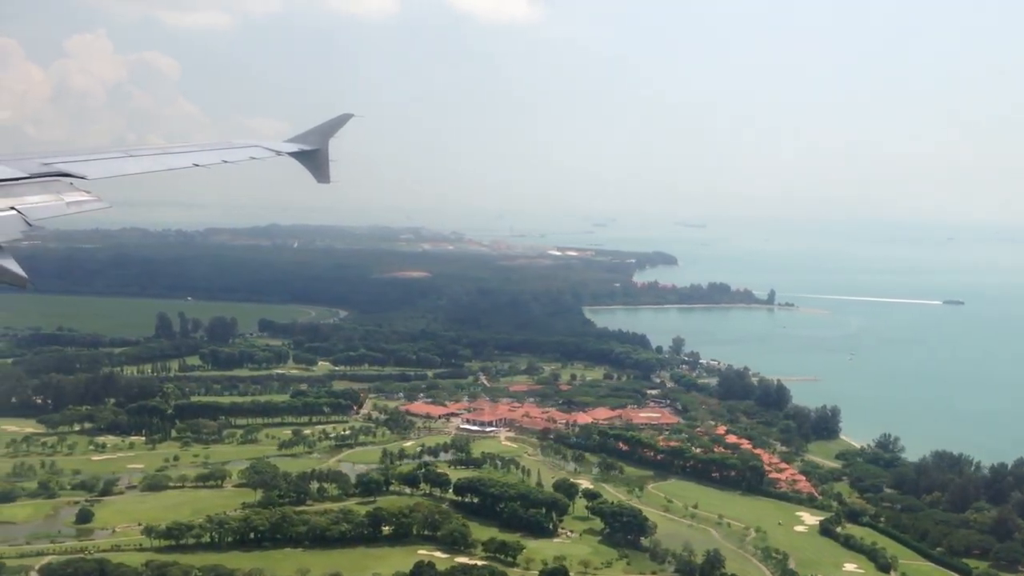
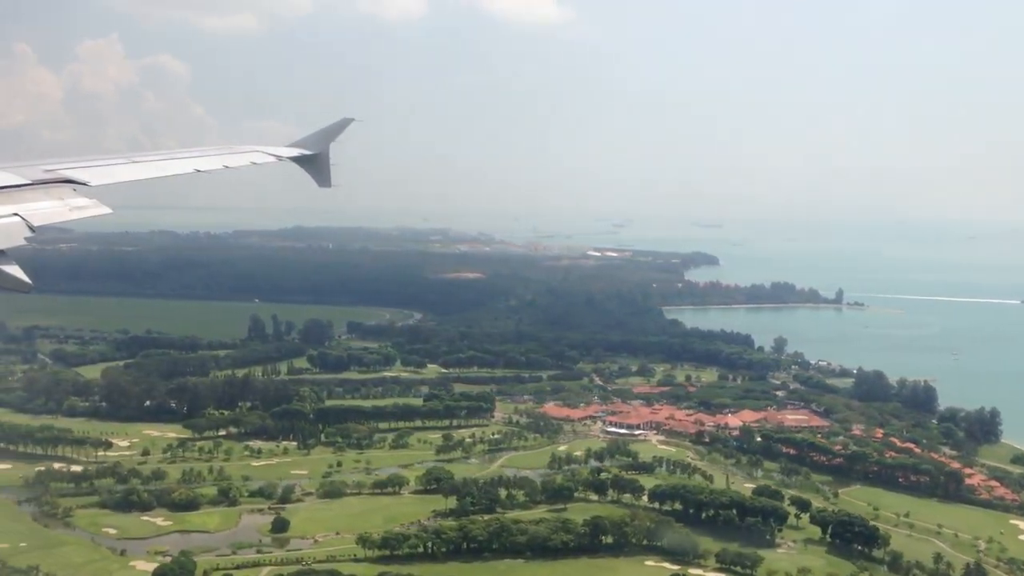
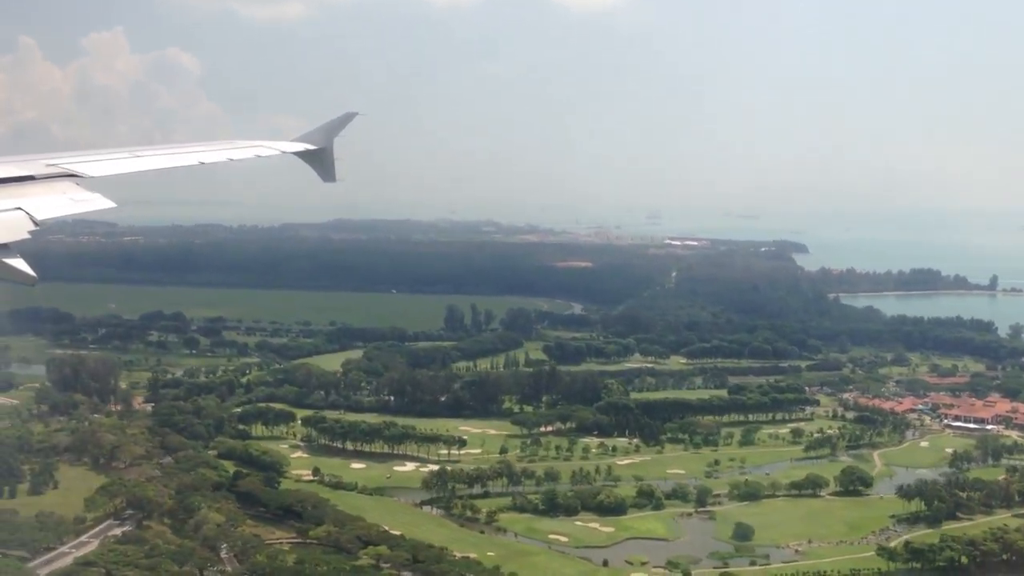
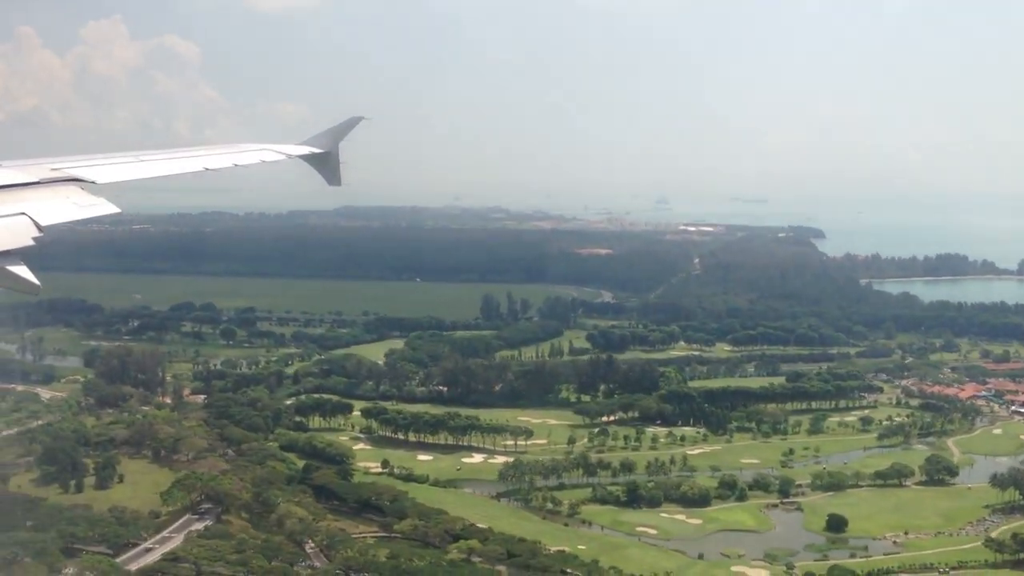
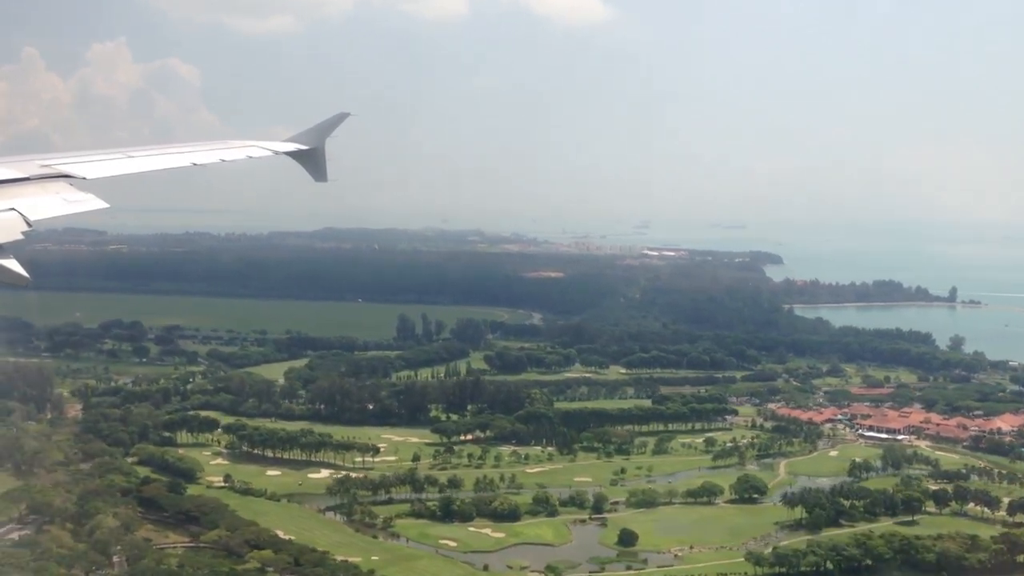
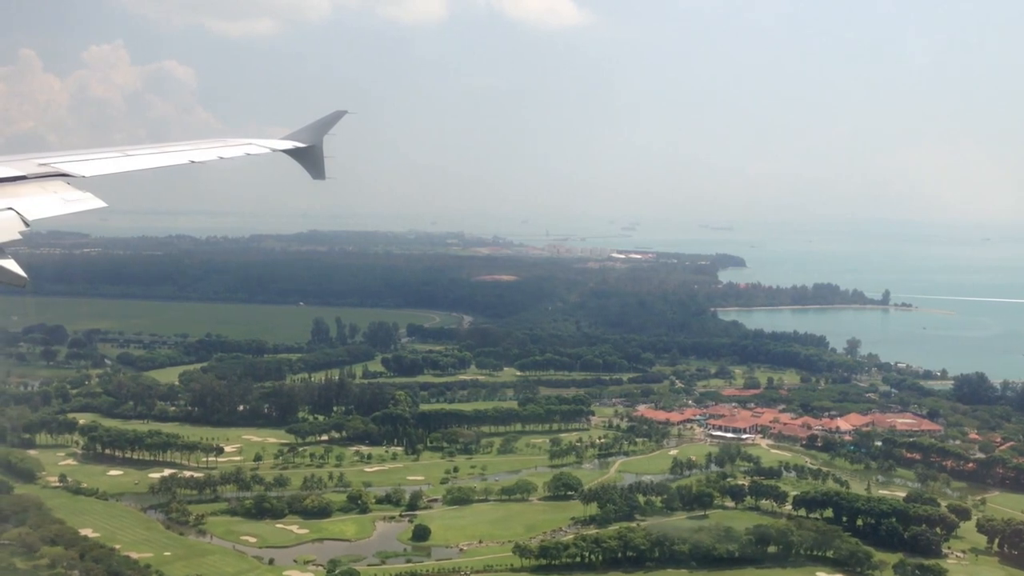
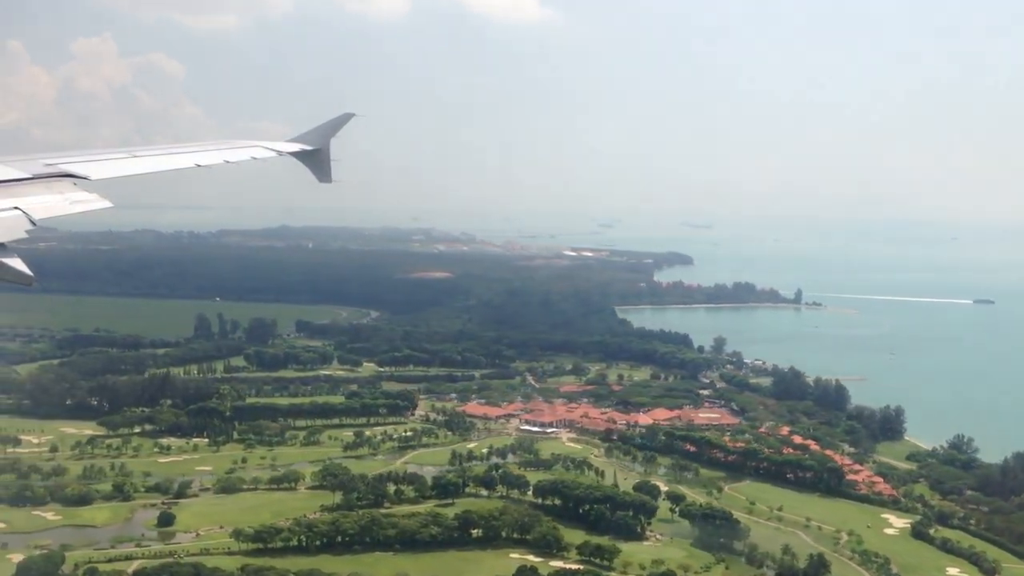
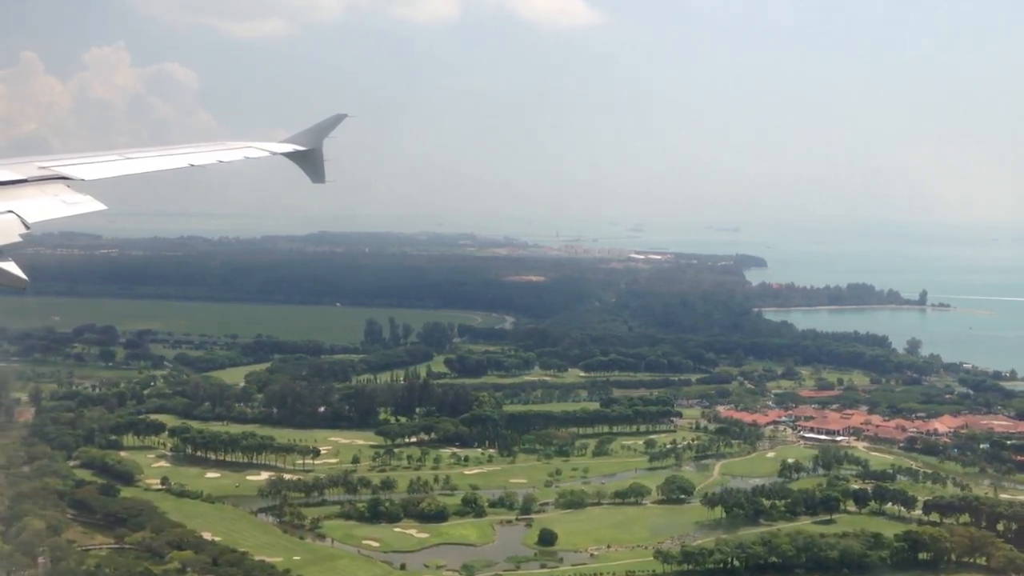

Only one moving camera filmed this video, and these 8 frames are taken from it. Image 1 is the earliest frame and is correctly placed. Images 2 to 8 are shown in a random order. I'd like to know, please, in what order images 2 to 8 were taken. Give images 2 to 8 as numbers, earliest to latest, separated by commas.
7, 2, 6, 8, 5, 3, 4
